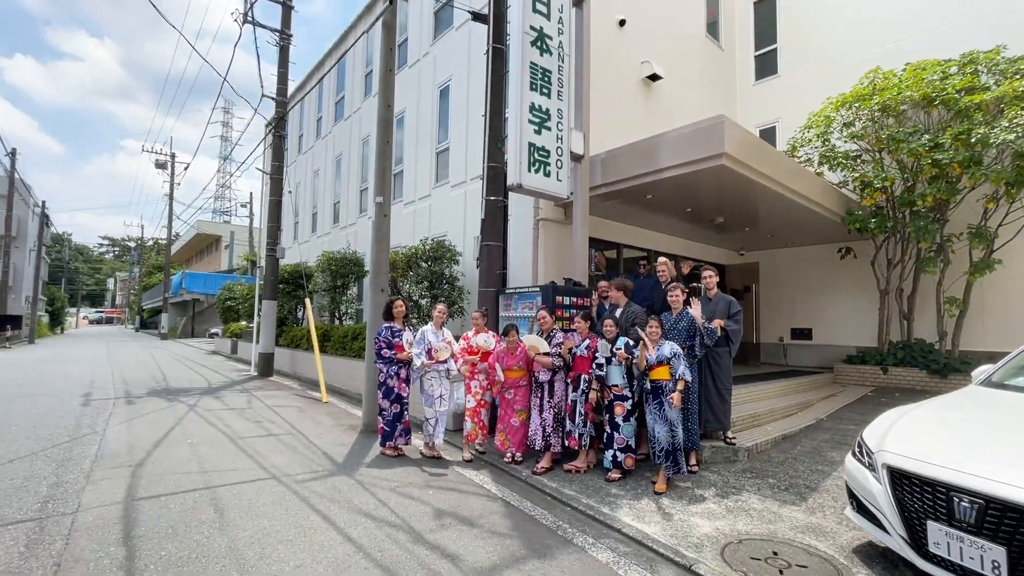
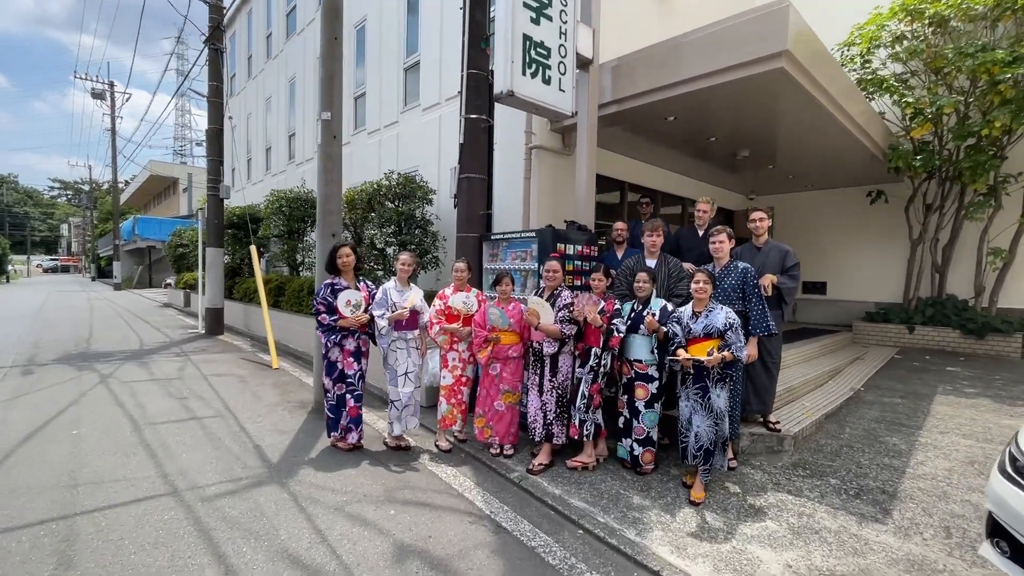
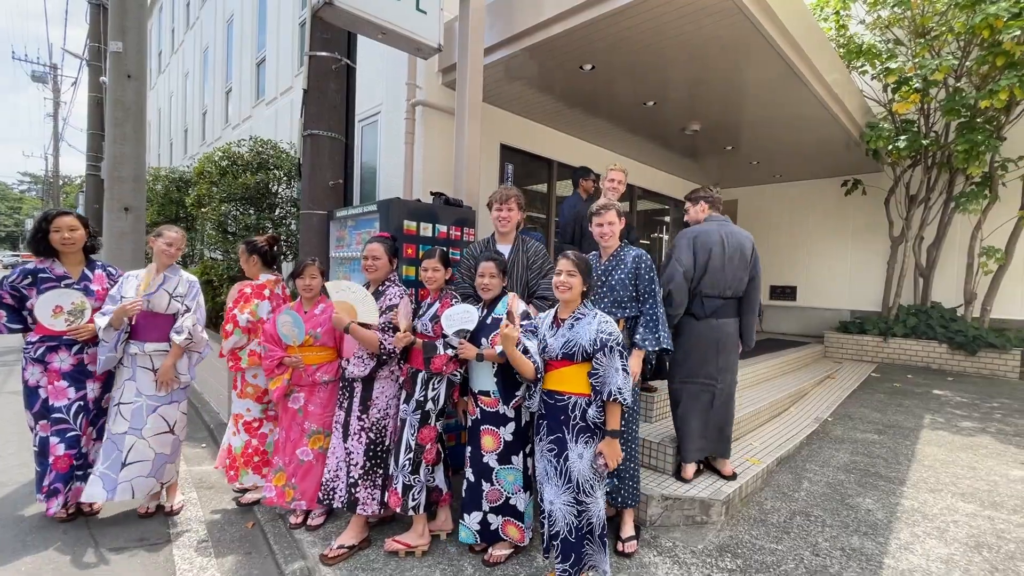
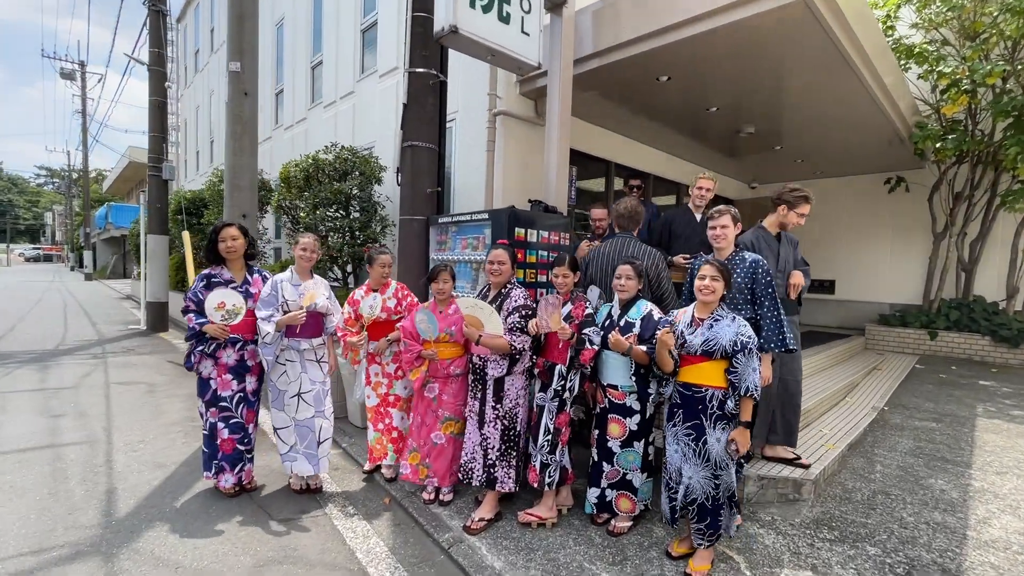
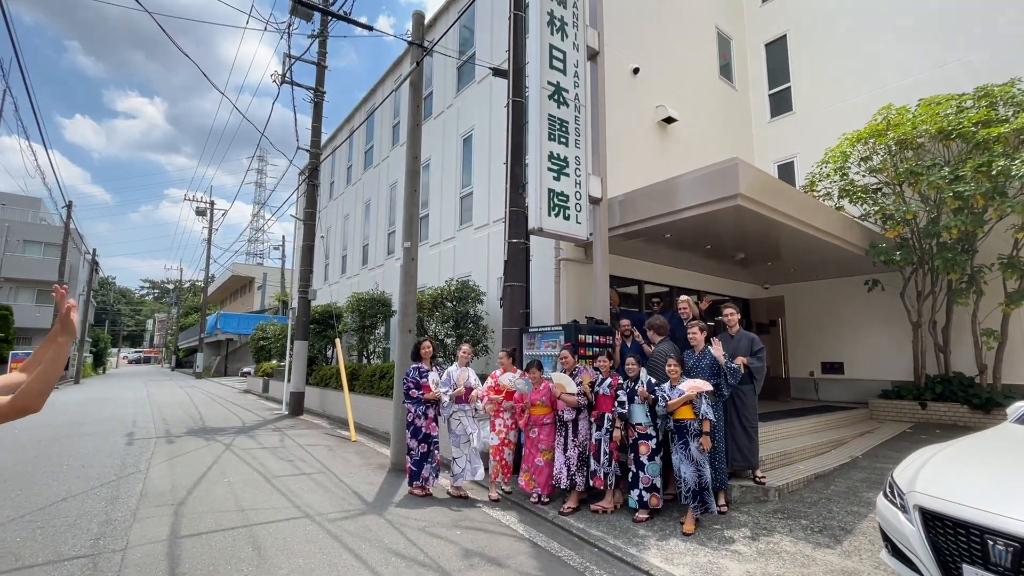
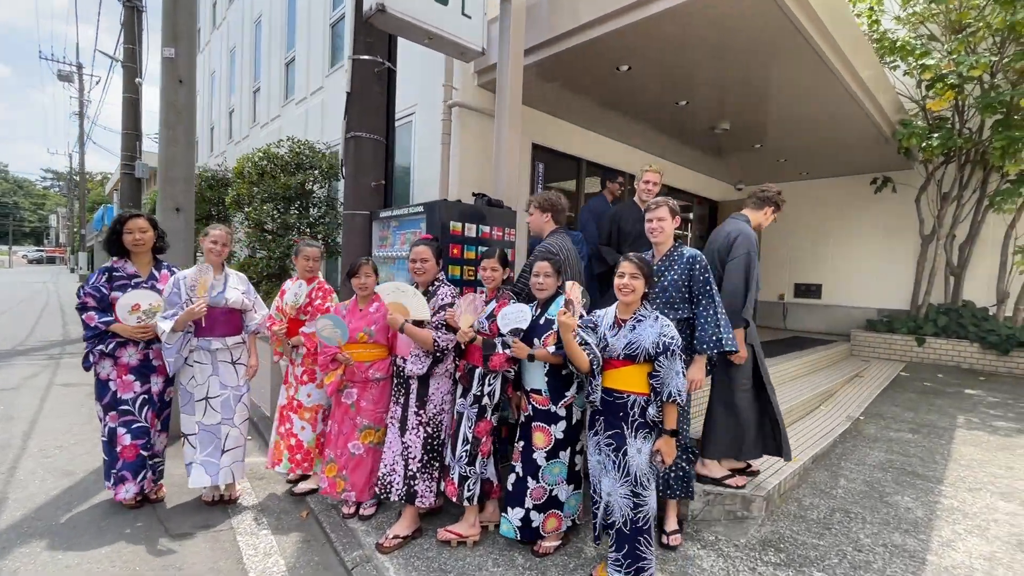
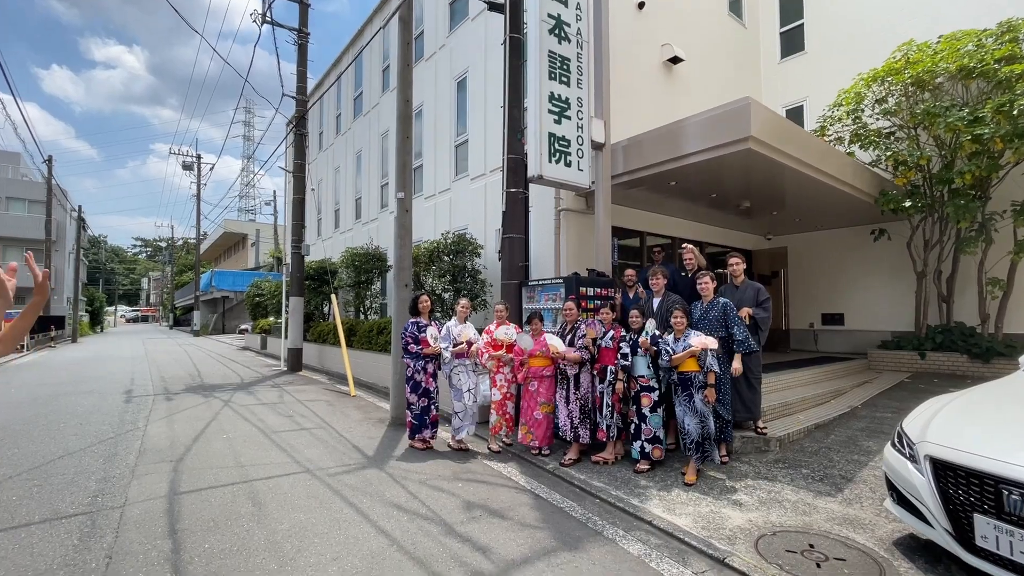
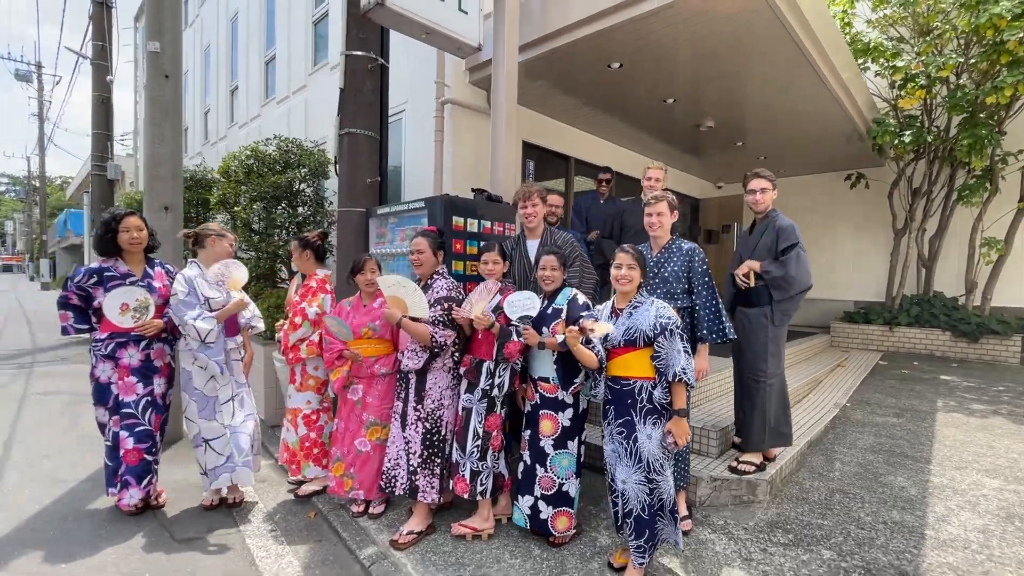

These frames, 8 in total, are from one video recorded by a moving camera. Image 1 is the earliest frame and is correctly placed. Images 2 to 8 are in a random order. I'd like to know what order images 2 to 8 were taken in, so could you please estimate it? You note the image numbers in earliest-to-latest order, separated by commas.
5, 7, 2, 4, 6, 3, 8
